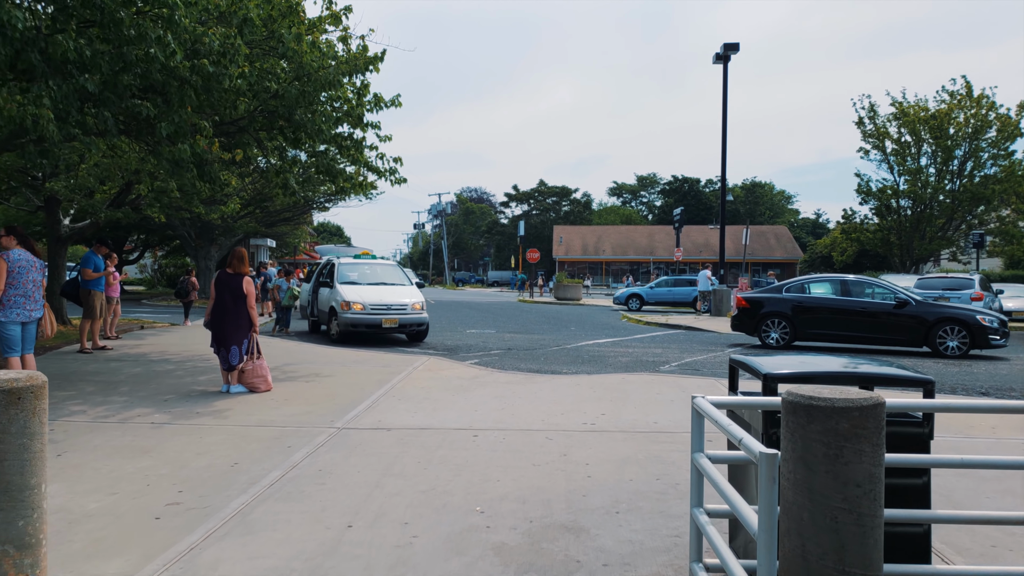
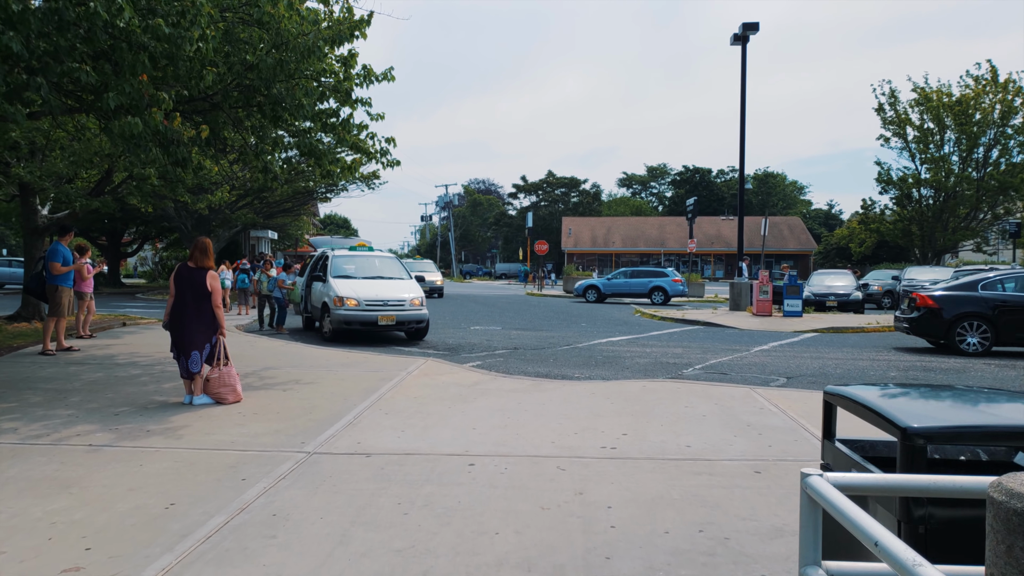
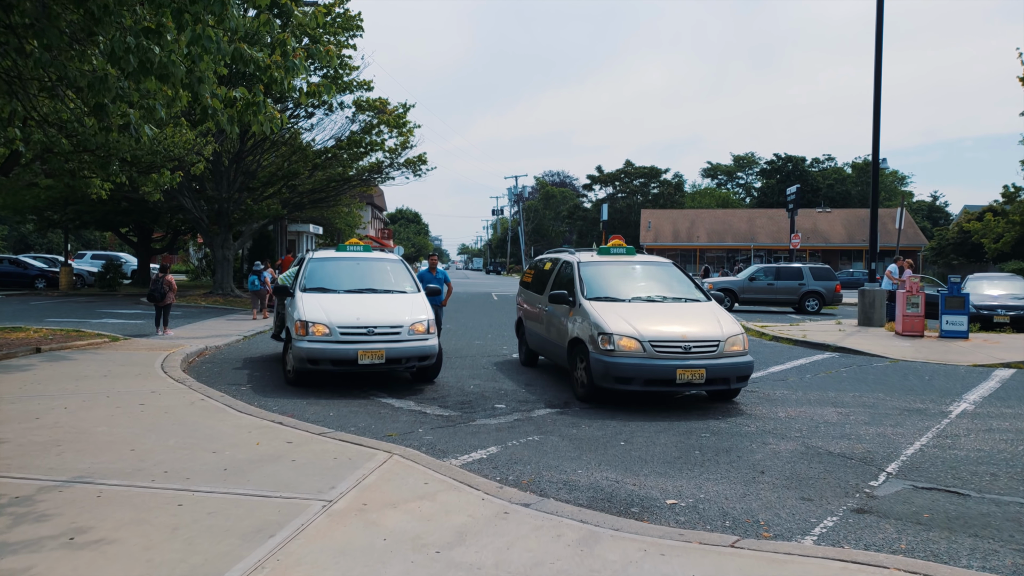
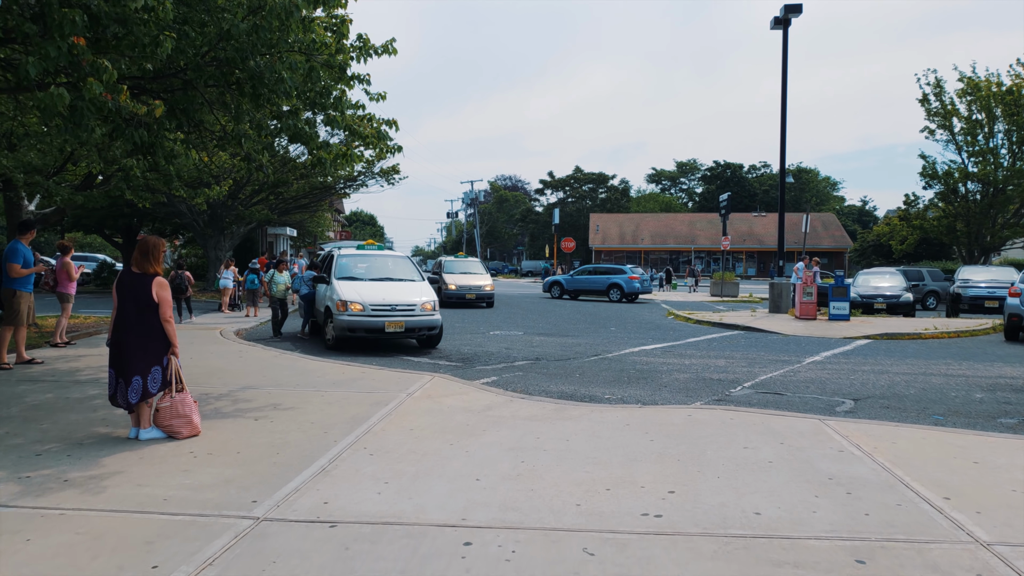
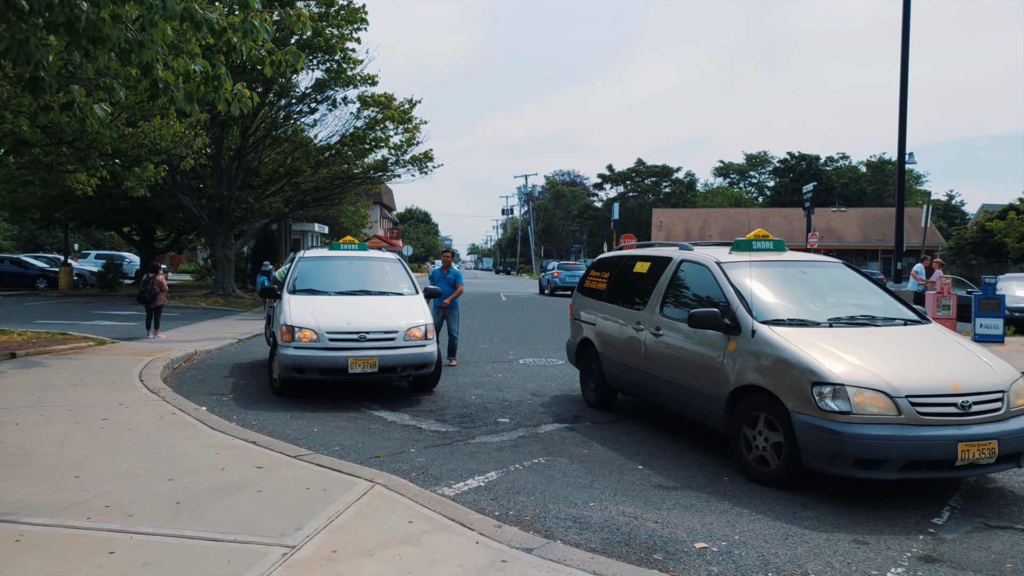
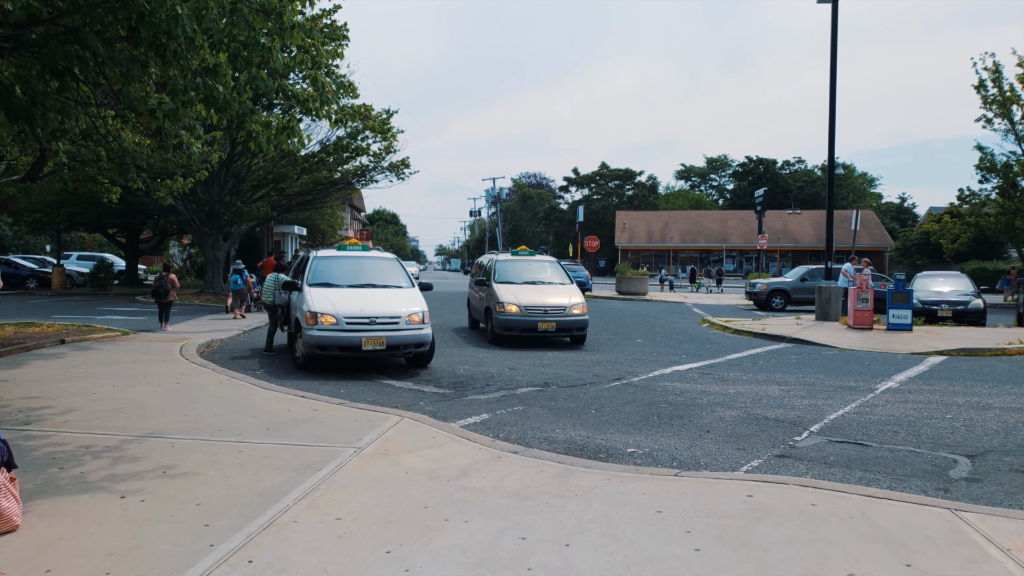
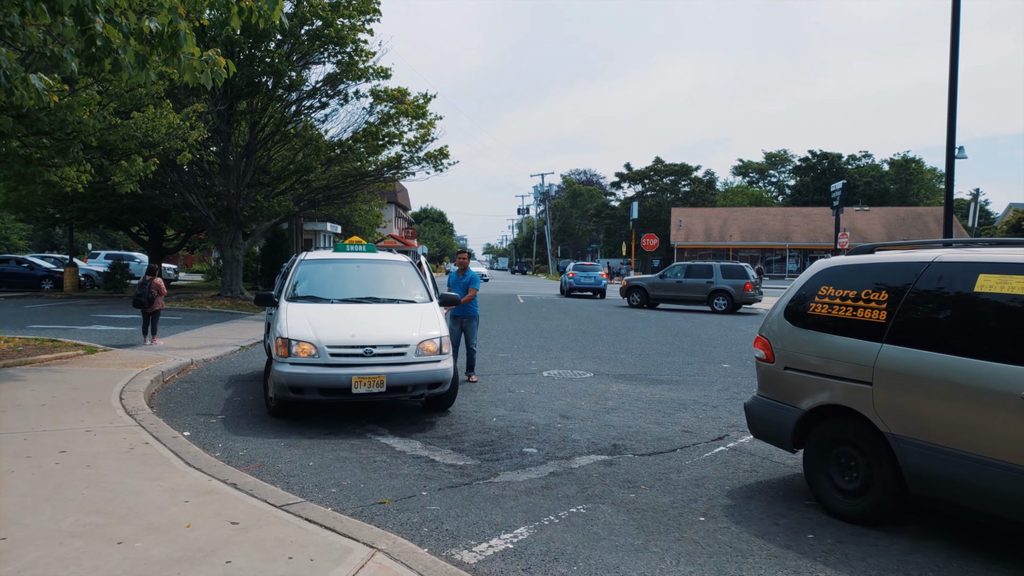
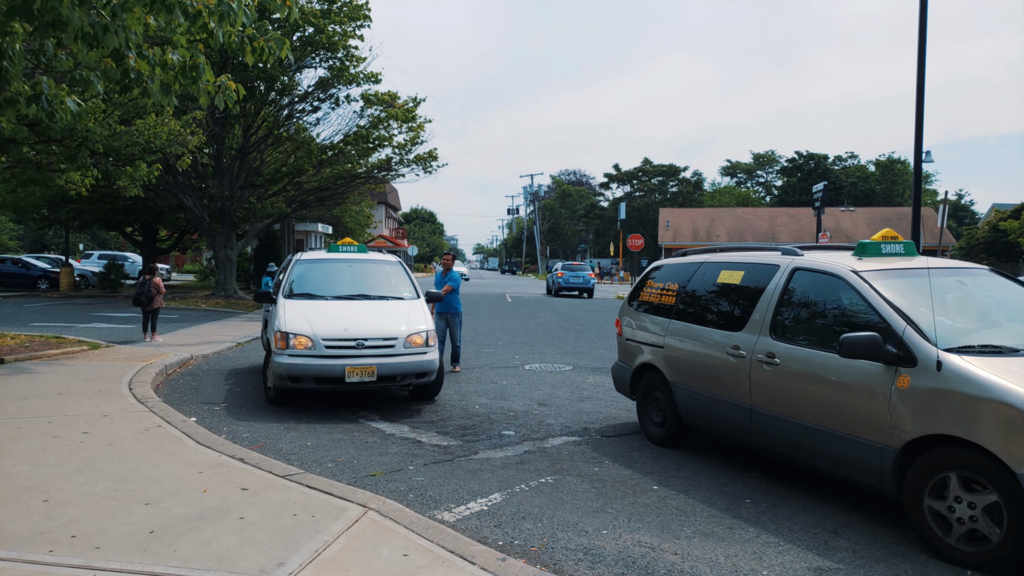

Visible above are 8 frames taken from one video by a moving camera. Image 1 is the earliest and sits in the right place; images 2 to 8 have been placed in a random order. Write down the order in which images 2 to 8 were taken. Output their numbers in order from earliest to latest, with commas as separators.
2, 4, 6, 3, 5, 8, 7
